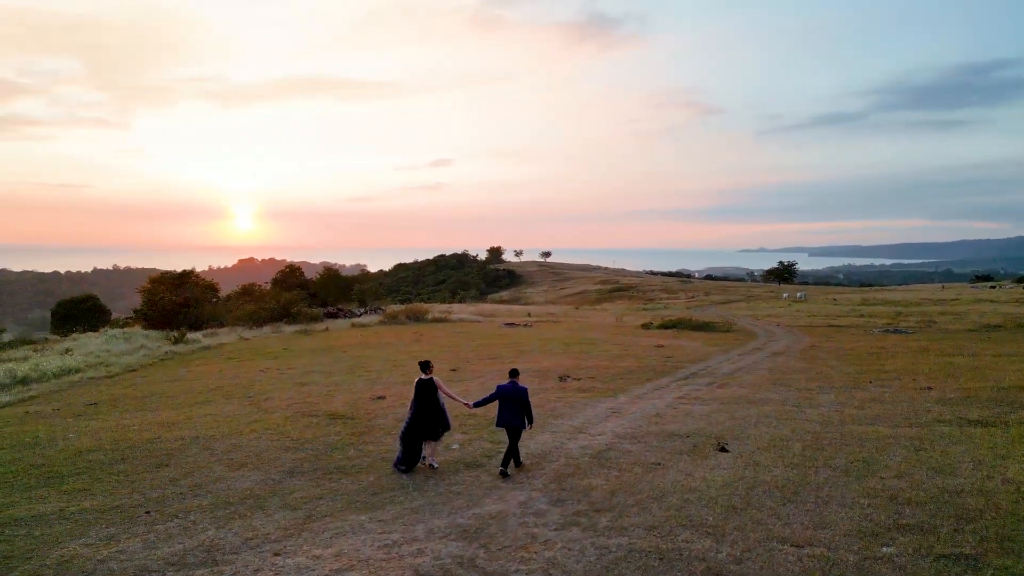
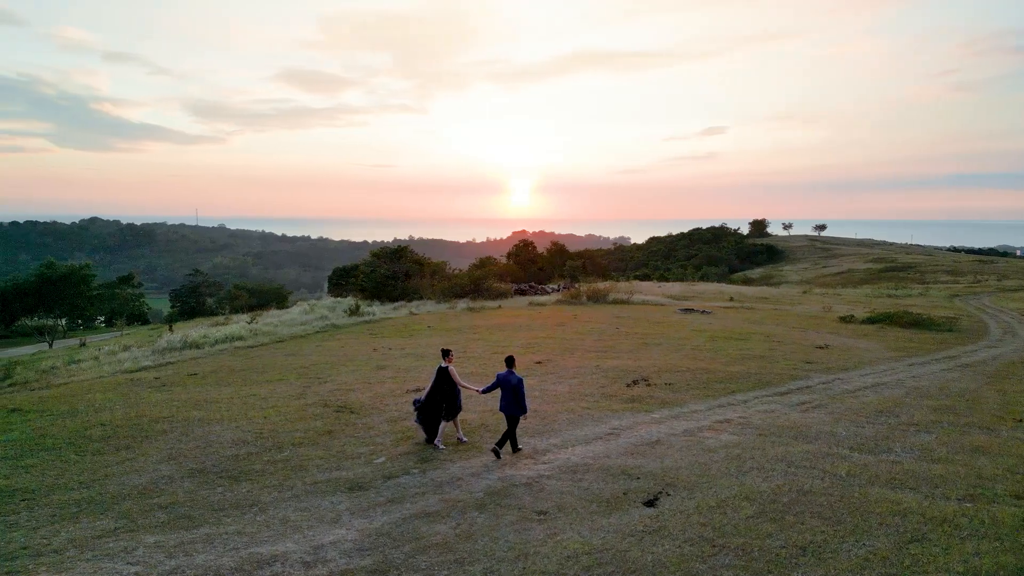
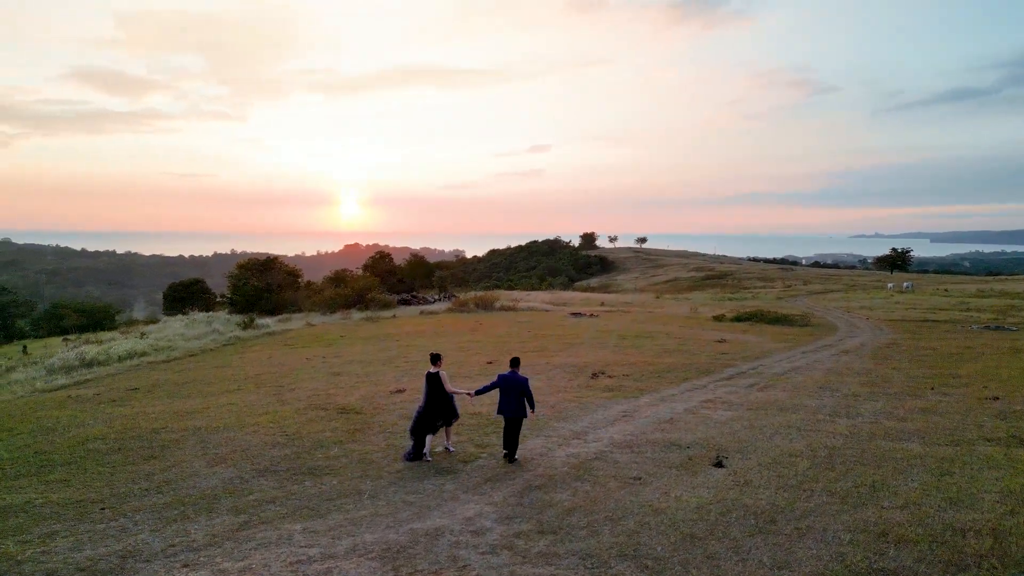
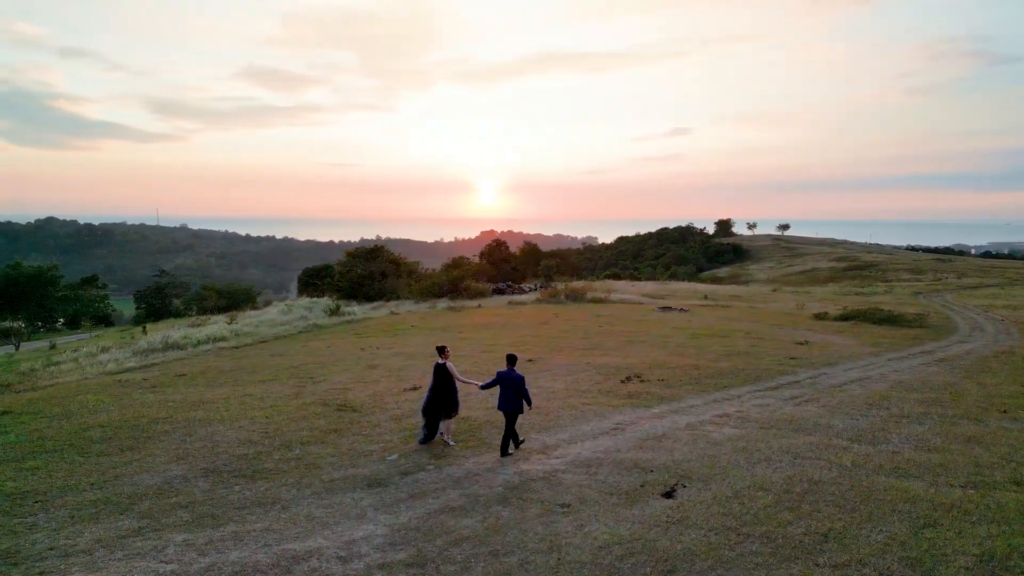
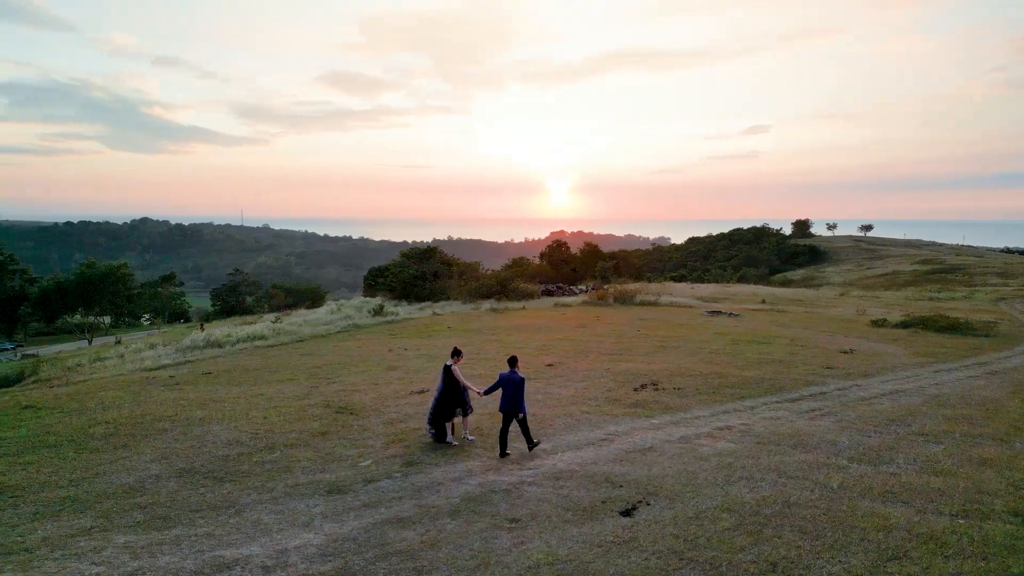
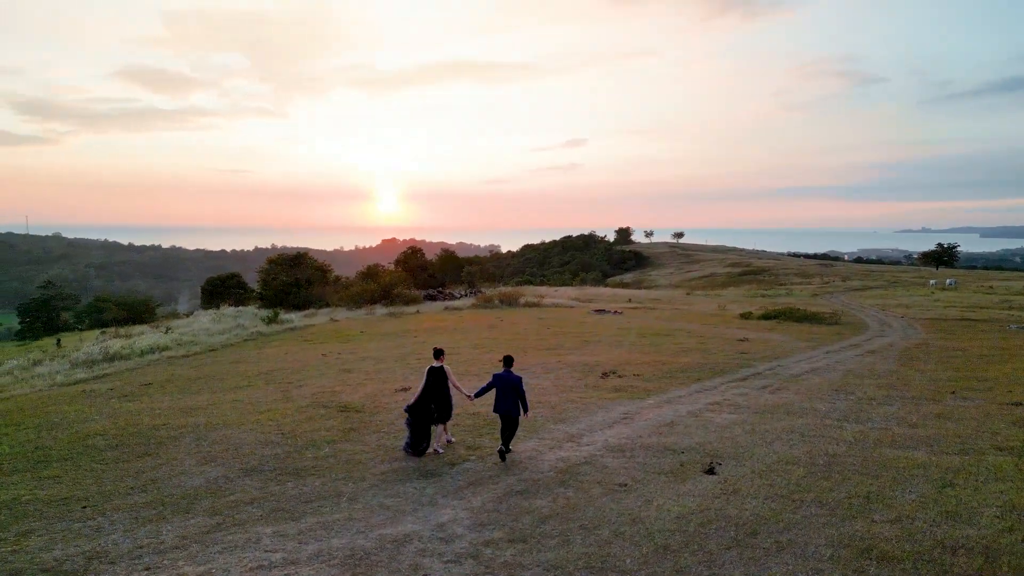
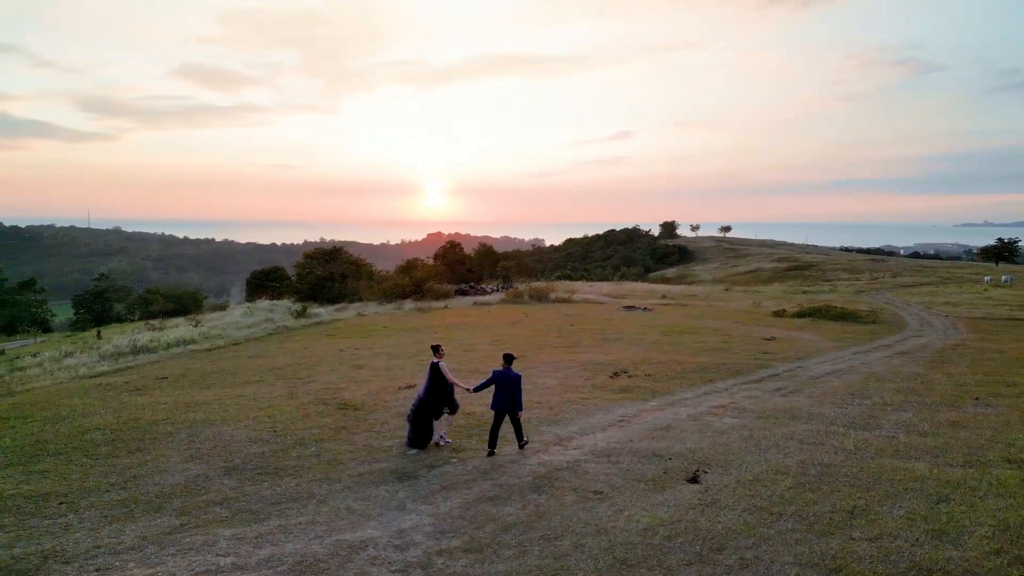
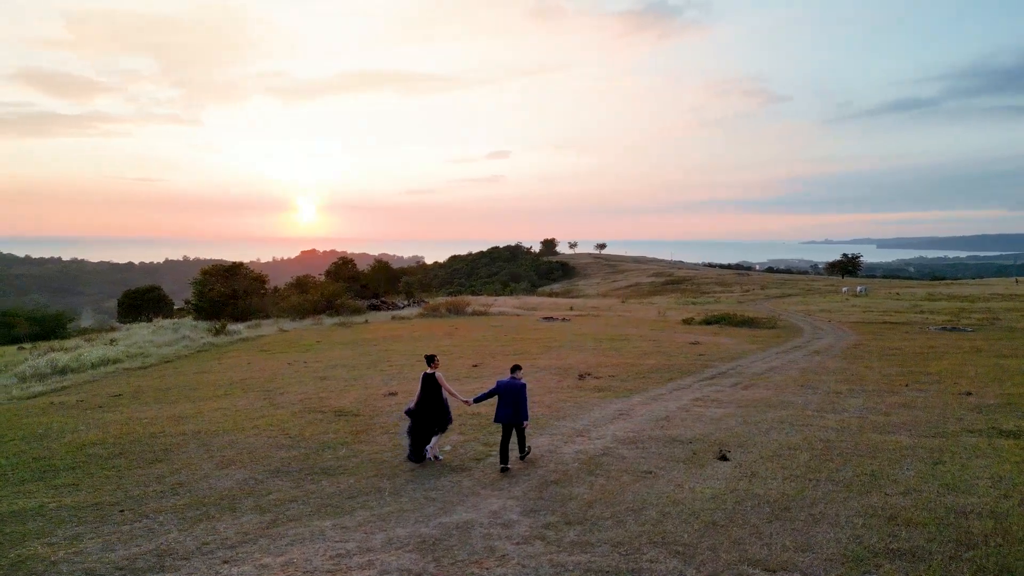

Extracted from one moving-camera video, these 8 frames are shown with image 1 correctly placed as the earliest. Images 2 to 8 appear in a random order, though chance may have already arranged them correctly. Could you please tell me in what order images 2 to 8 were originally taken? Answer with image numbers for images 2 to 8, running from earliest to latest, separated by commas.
8, 3, 6, 7, 4, 2, 5
